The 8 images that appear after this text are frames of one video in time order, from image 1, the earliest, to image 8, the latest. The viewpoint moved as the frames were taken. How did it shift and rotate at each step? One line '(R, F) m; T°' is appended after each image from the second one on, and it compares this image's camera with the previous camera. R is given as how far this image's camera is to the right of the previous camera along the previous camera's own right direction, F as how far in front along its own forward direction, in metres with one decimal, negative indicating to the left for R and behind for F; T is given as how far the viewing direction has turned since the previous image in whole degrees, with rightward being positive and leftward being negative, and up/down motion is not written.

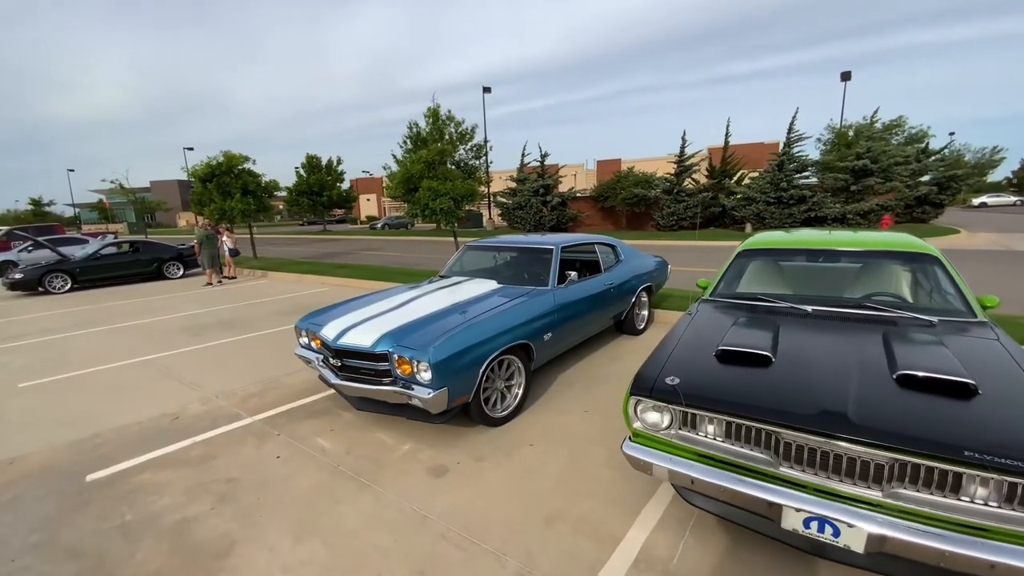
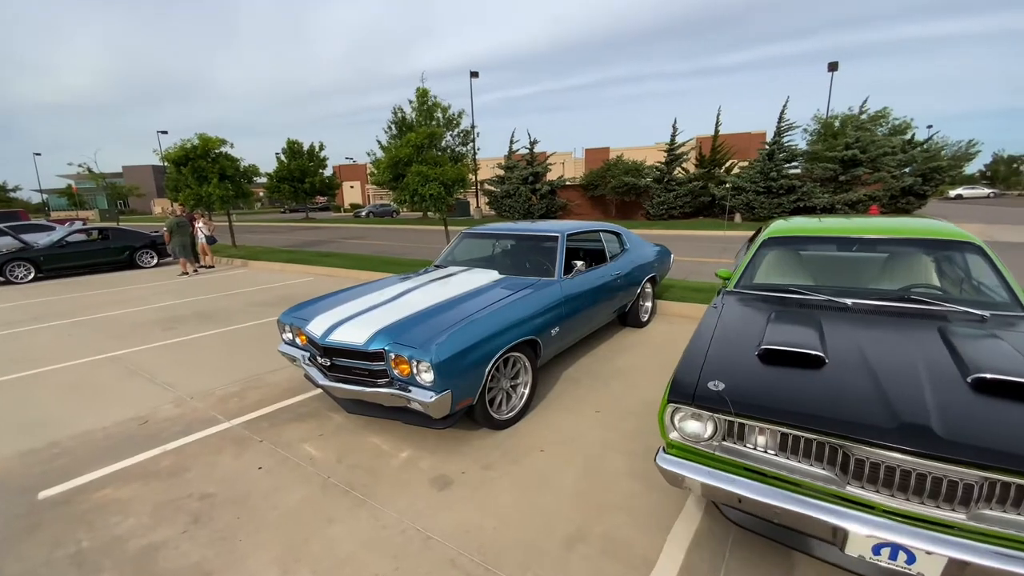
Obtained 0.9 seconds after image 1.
(-0.2, +0.3) m; +2°
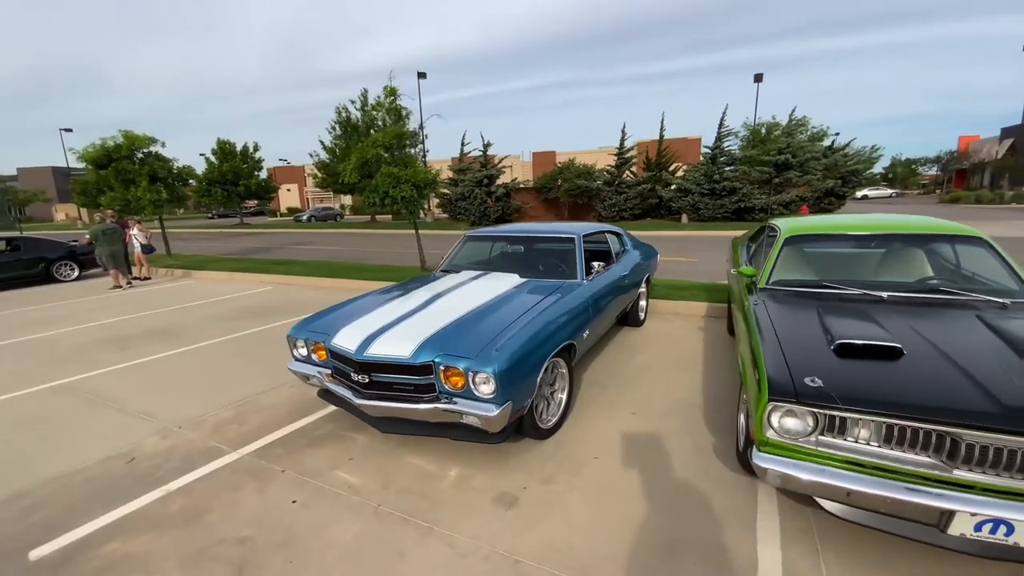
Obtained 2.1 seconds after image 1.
(-0.7, +0.2) m; +7°
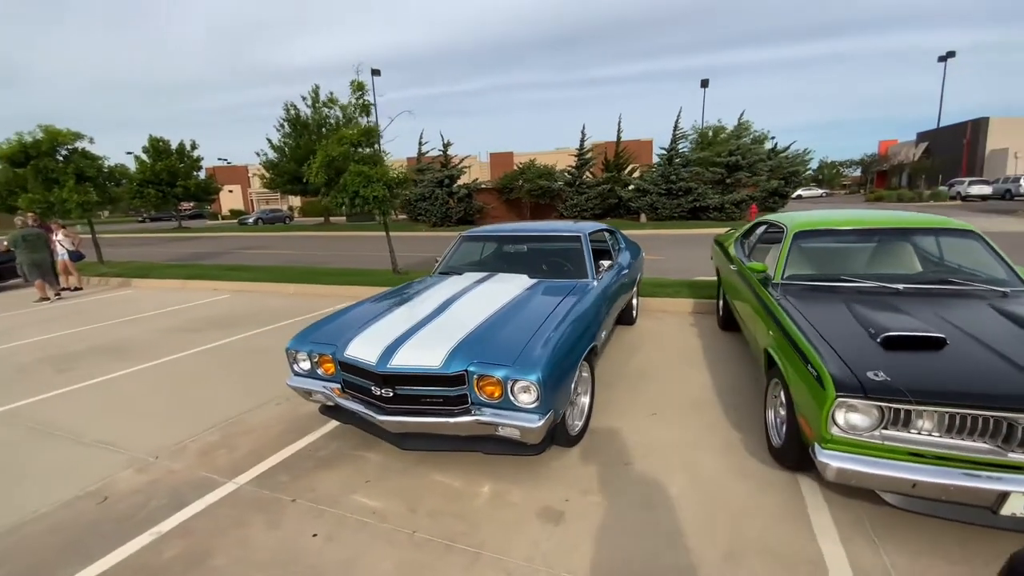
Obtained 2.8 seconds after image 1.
(-0.5, +0.2) m; +6°
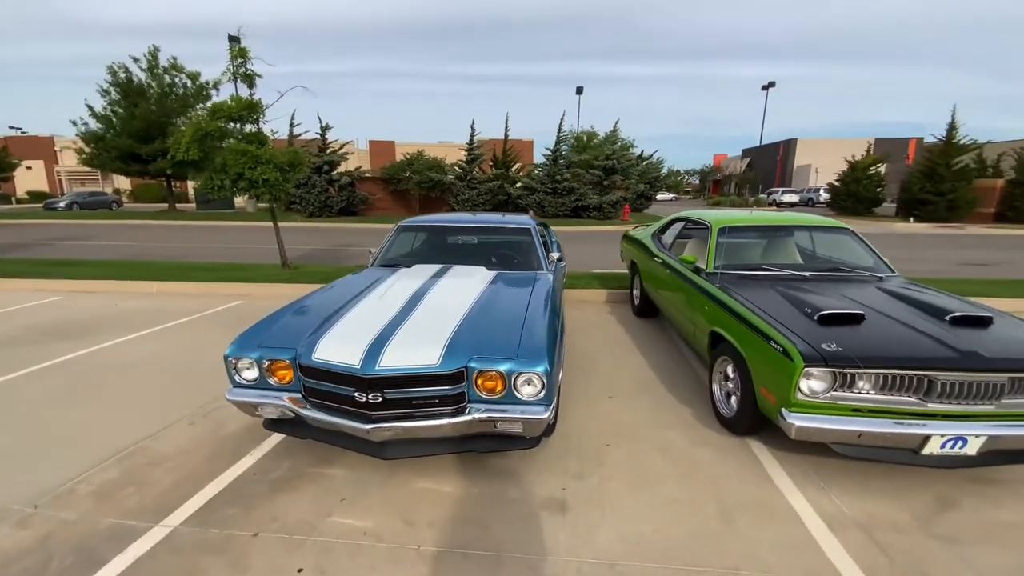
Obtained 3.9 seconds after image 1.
(-0.7, +0.2) m; +16°
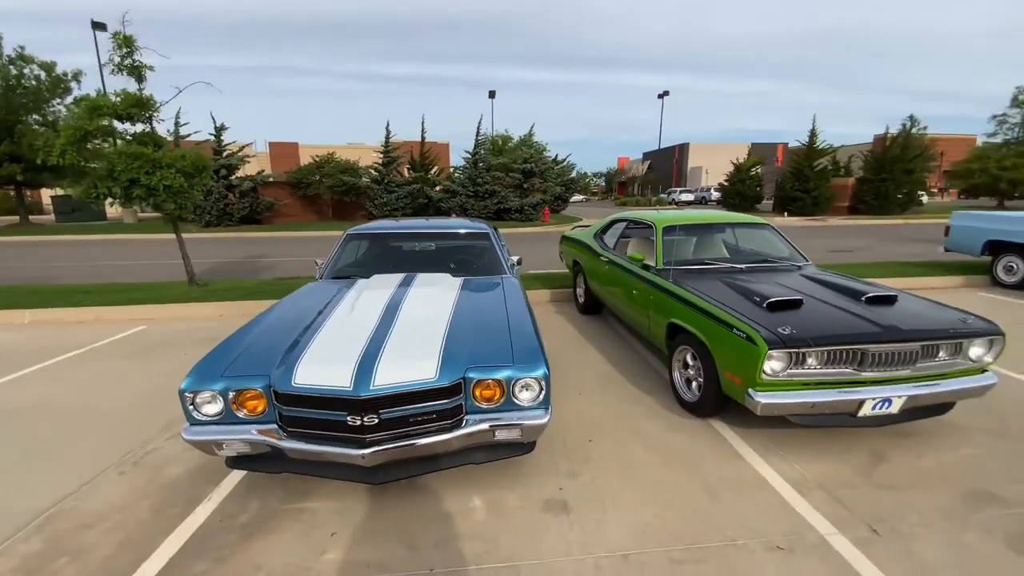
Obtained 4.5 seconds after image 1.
(-0.4, +0.1) m; +11°
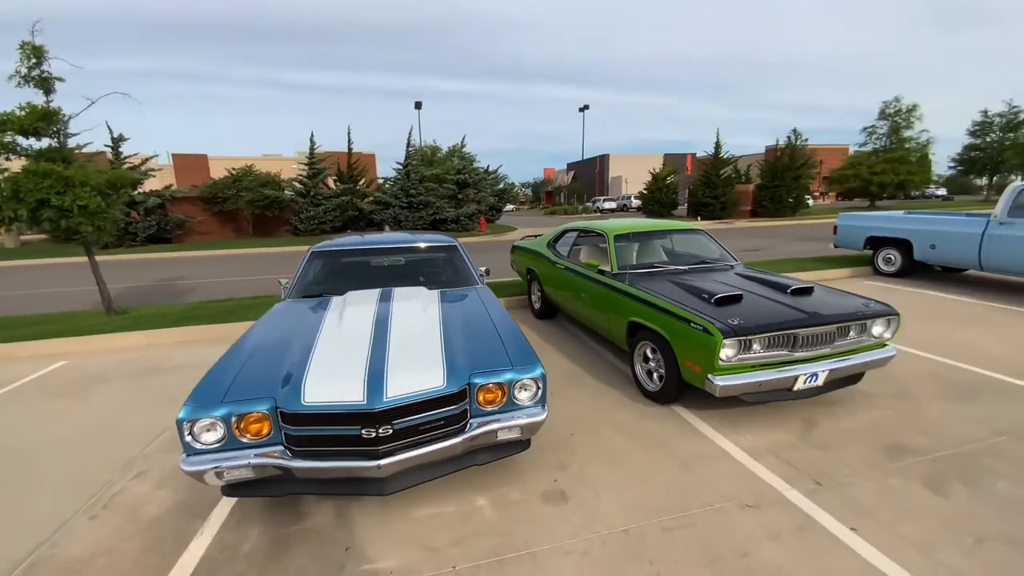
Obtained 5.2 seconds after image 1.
(-0.4, -0.2) m; +9°
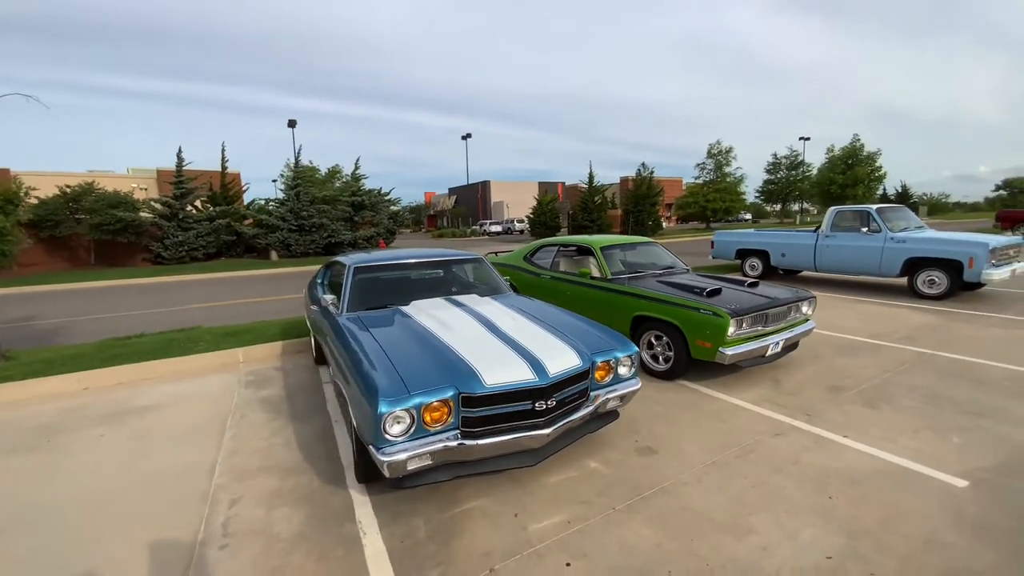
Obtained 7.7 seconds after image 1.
(-1.7, -0.3) m; +16°
